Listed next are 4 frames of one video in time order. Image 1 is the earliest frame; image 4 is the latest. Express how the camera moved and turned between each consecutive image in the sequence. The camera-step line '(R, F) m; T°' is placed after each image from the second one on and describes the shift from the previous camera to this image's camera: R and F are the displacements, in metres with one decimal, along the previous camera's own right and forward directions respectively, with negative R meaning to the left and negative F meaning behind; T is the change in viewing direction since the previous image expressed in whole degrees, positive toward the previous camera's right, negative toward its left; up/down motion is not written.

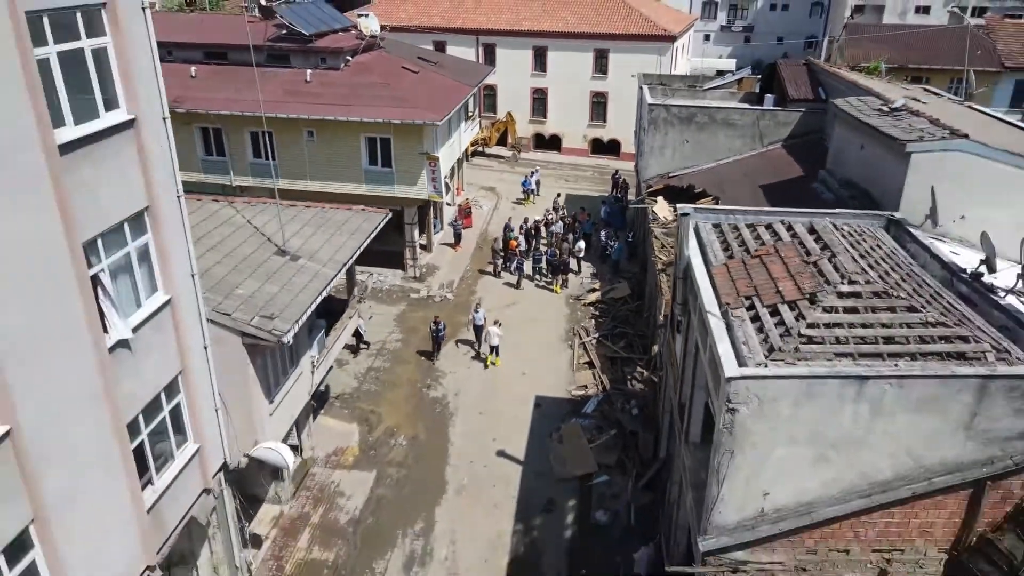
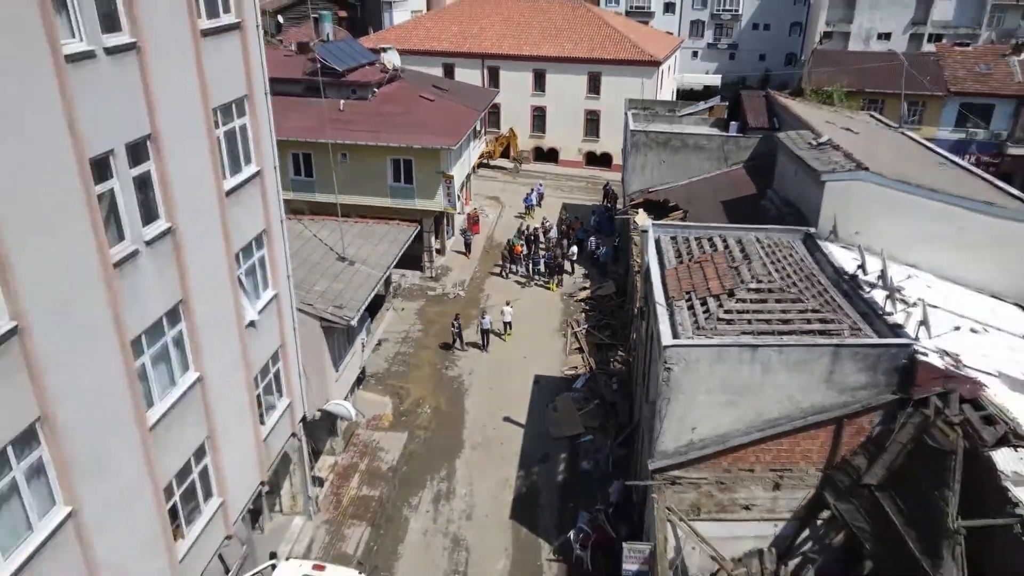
(-0.1, -4.0) m; 0°
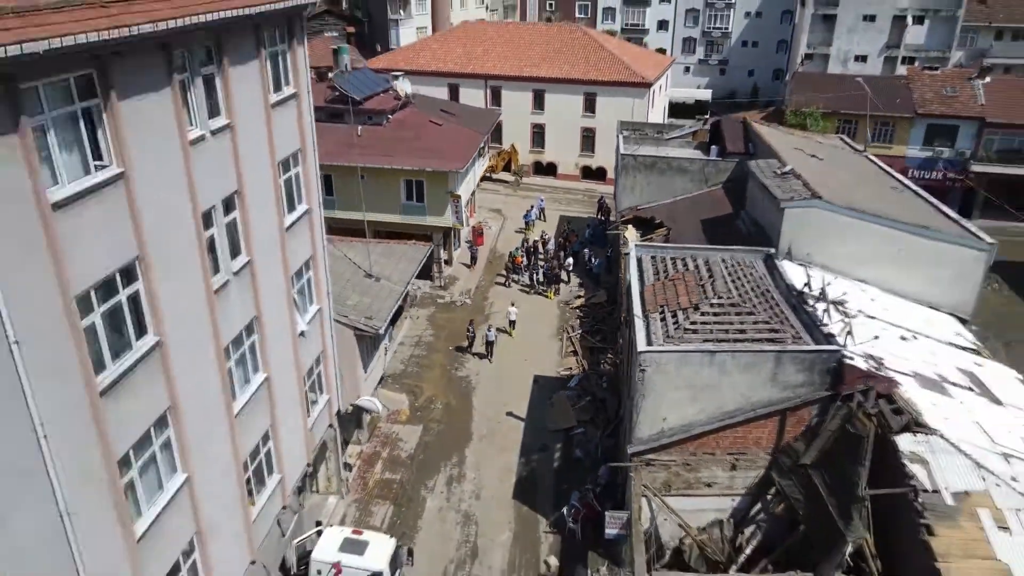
(-0.1, -2.8) m; 0°
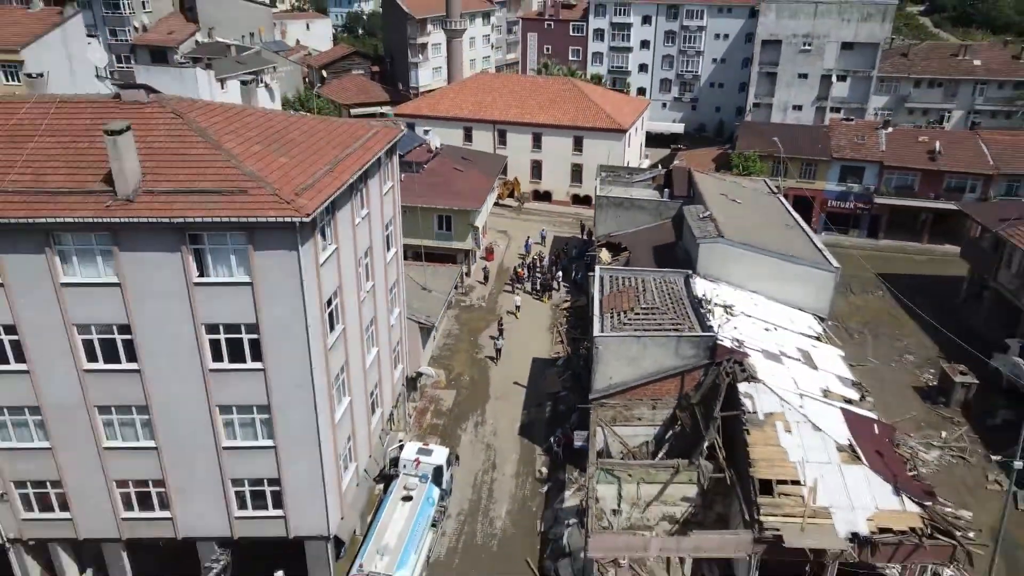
(-0.3, -10.1) m; 0°
